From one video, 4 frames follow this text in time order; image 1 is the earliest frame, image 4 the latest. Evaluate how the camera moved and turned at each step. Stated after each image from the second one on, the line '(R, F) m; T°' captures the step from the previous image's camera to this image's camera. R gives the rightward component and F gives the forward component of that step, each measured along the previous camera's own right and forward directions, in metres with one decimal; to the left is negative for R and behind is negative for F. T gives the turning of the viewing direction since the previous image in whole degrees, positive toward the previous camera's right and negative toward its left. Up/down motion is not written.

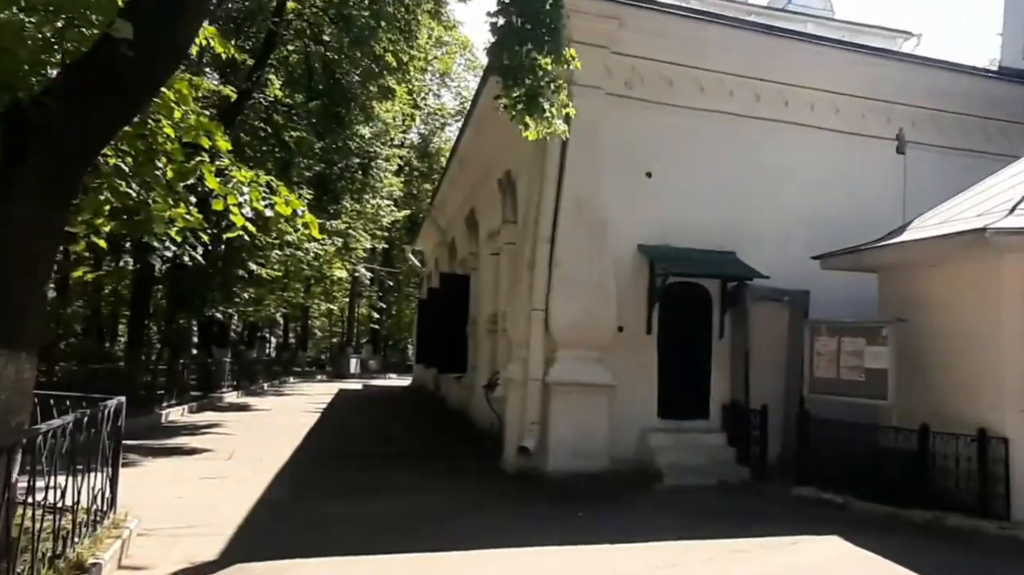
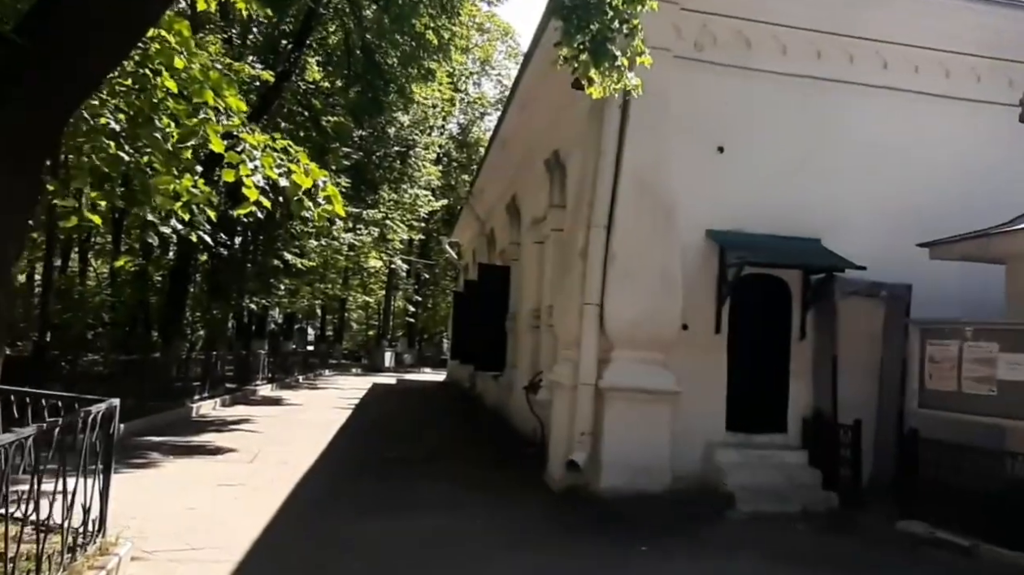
(-0.1, +1.0) m; -3°
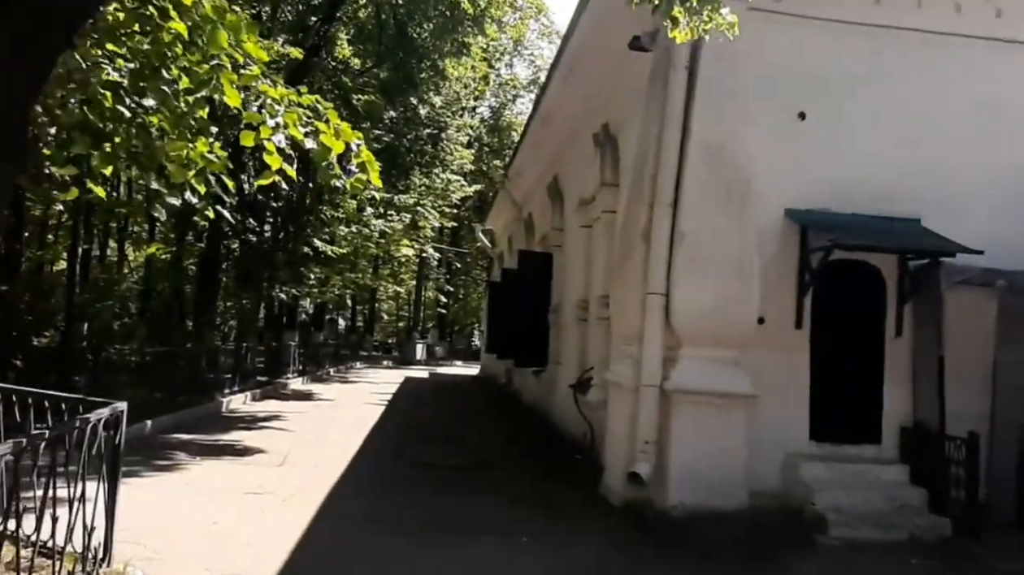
(-0.2, +0.9) m; -2°
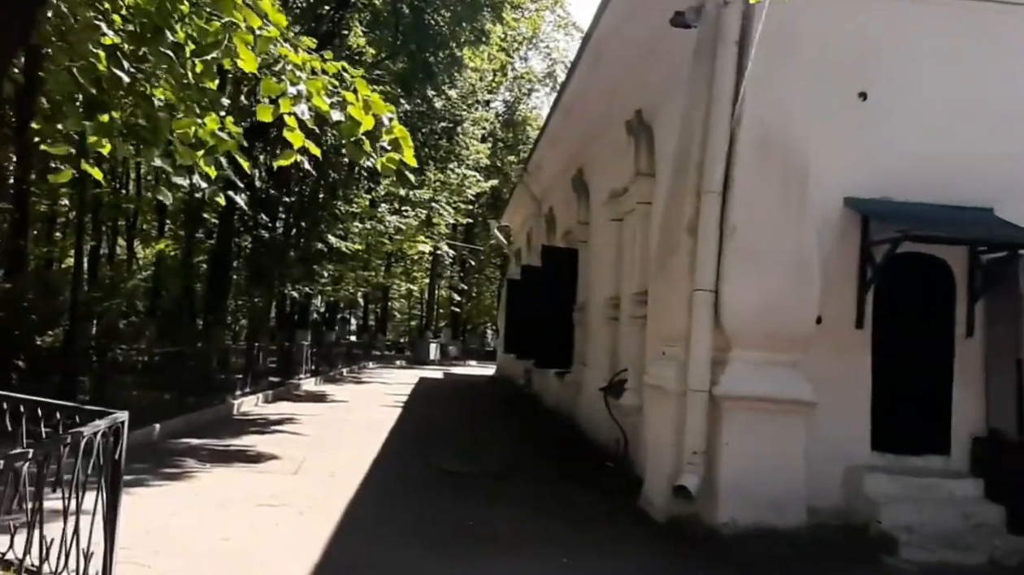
(-0.2, +0.5) m; -1°
